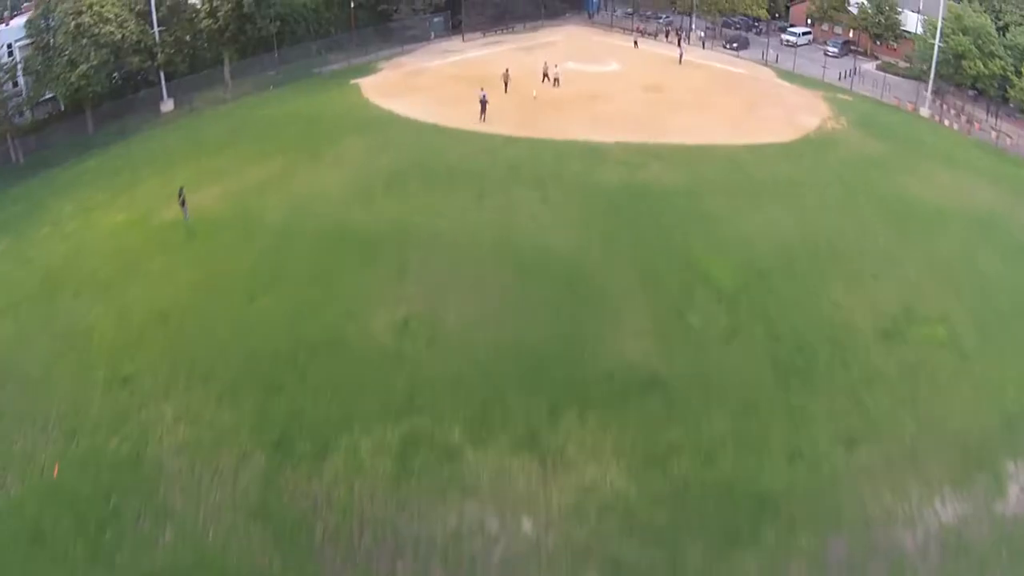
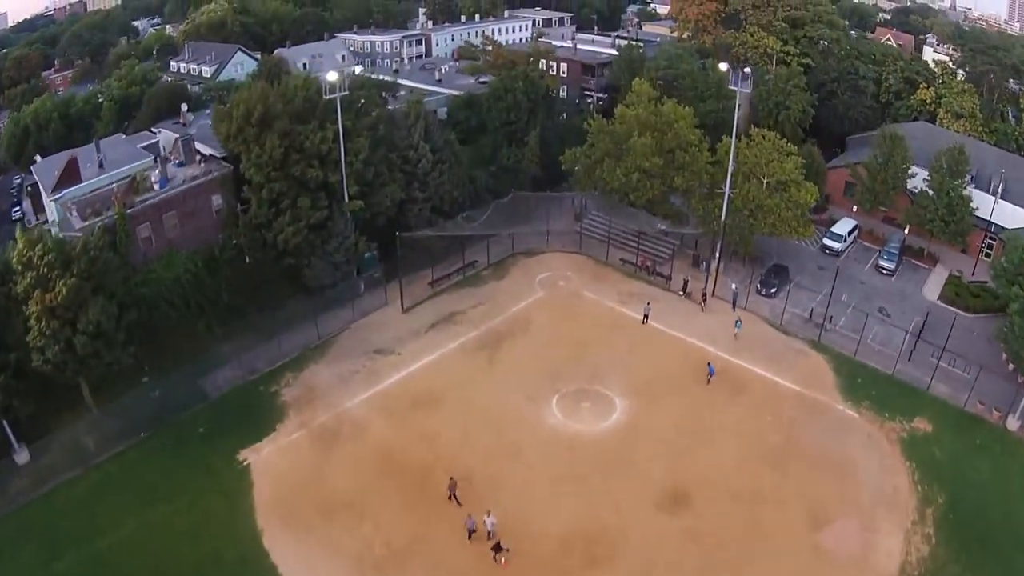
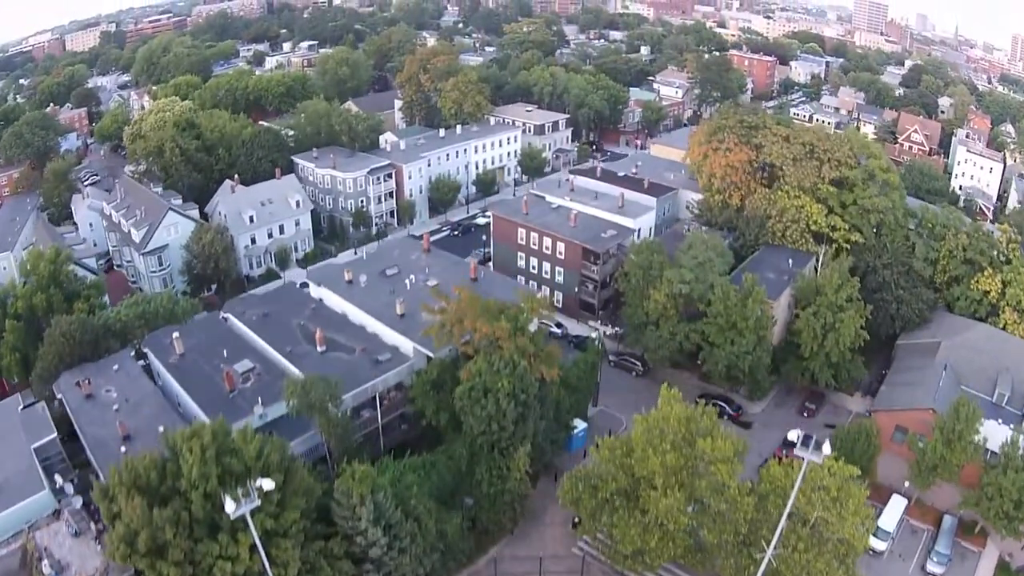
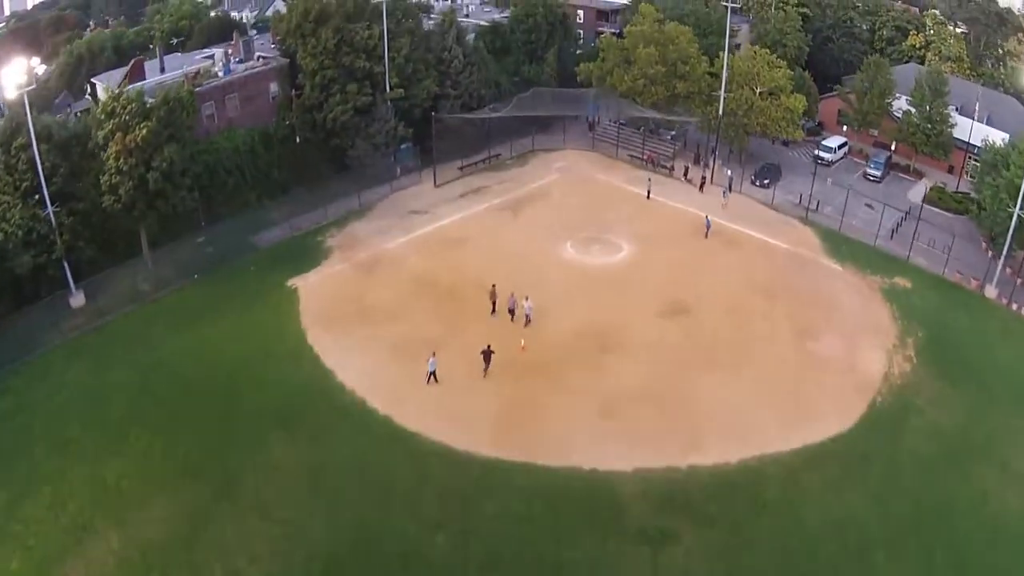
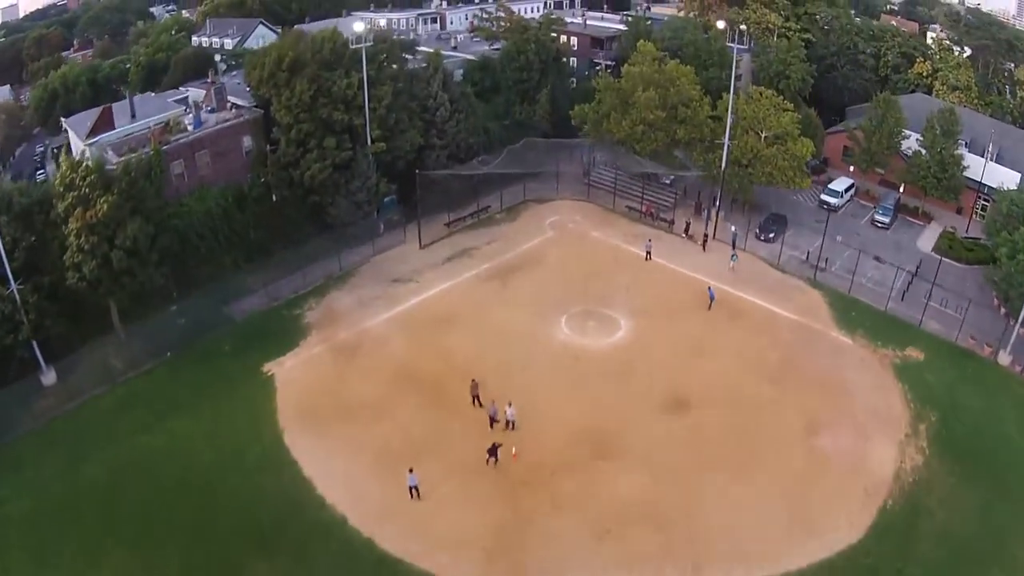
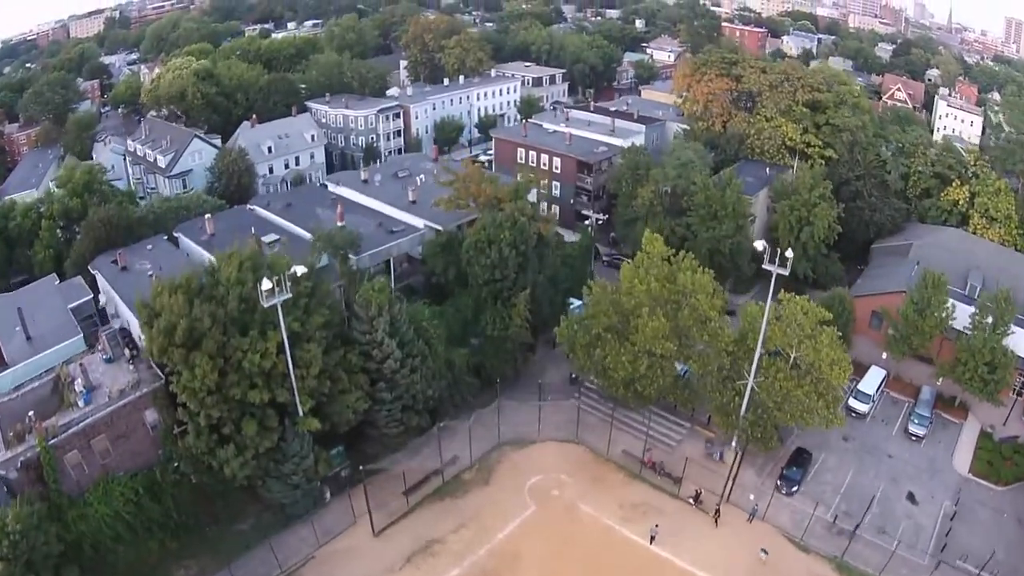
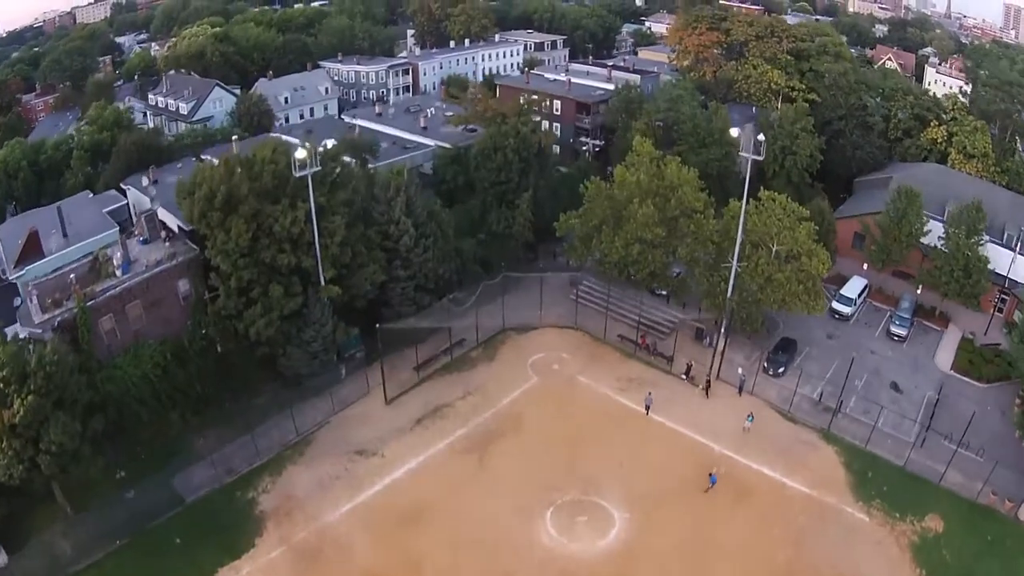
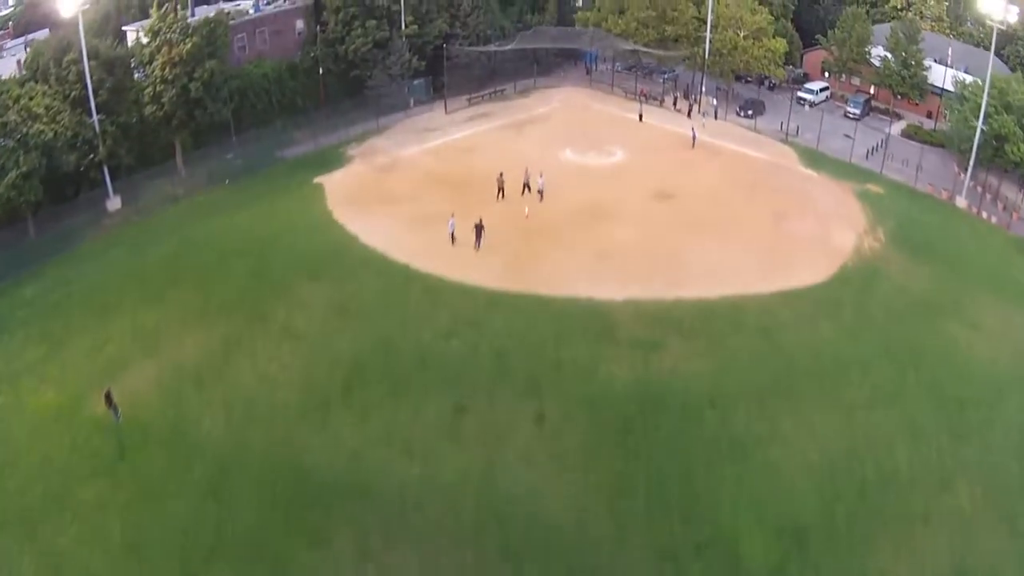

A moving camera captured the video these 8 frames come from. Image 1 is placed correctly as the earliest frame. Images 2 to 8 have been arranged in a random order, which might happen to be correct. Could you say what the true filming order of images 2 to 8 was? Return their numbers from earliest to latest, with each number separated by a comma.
8, 4, 5, 2, 7, 6, 3
